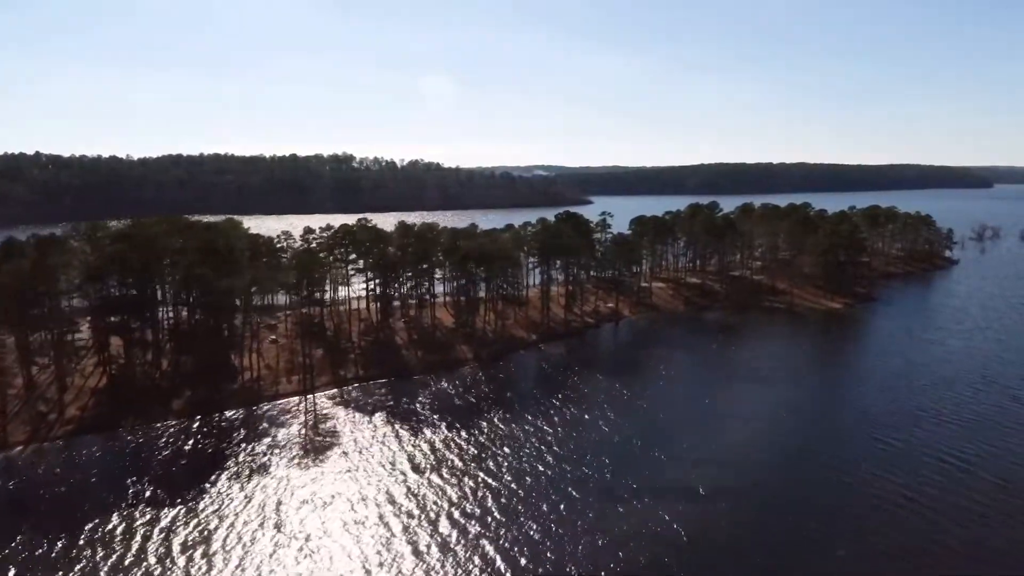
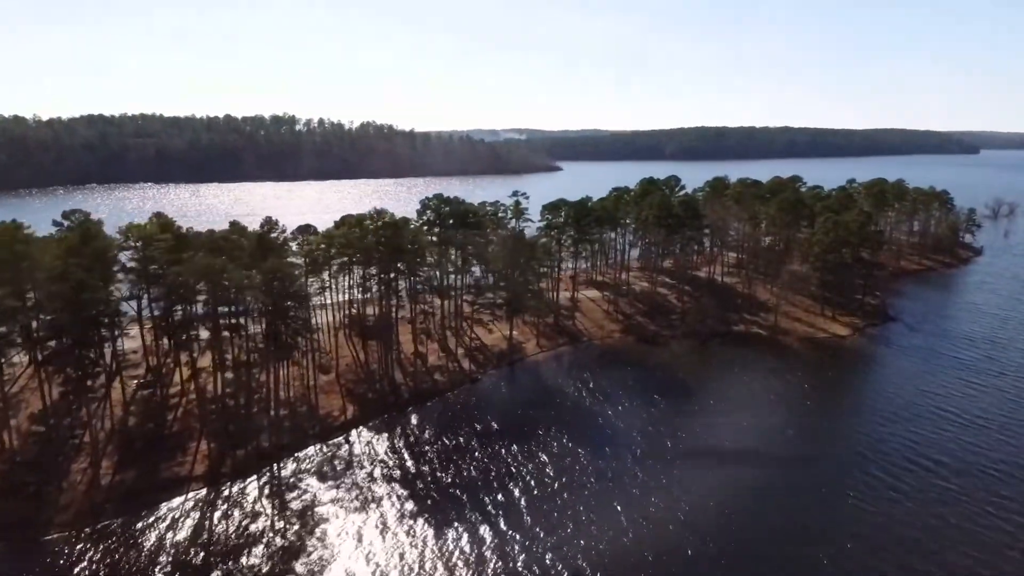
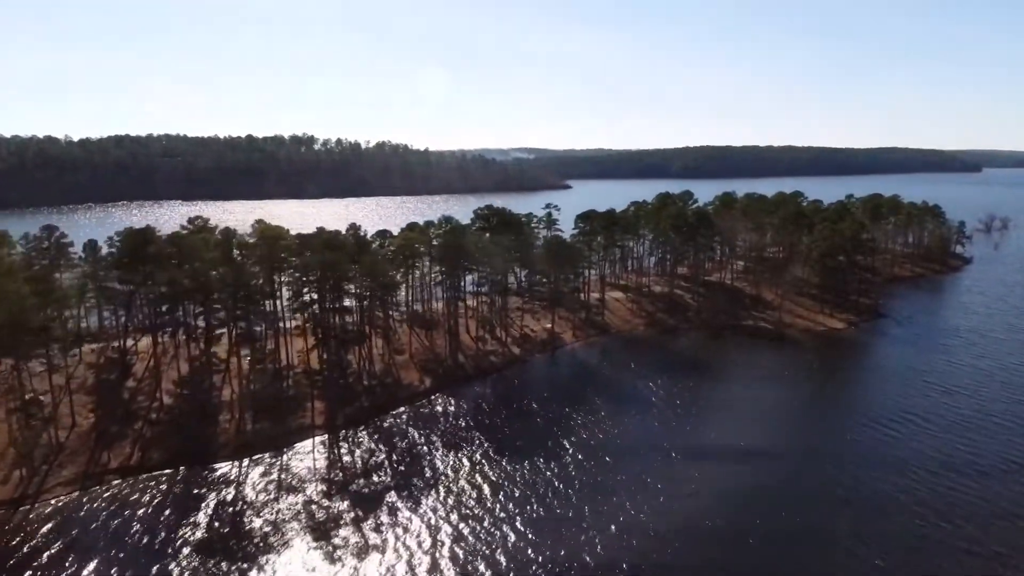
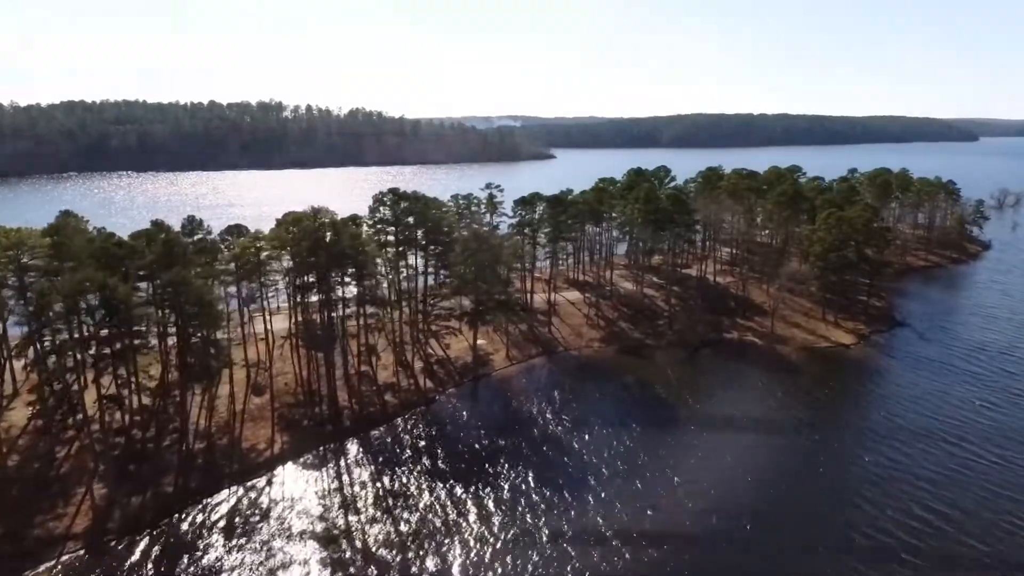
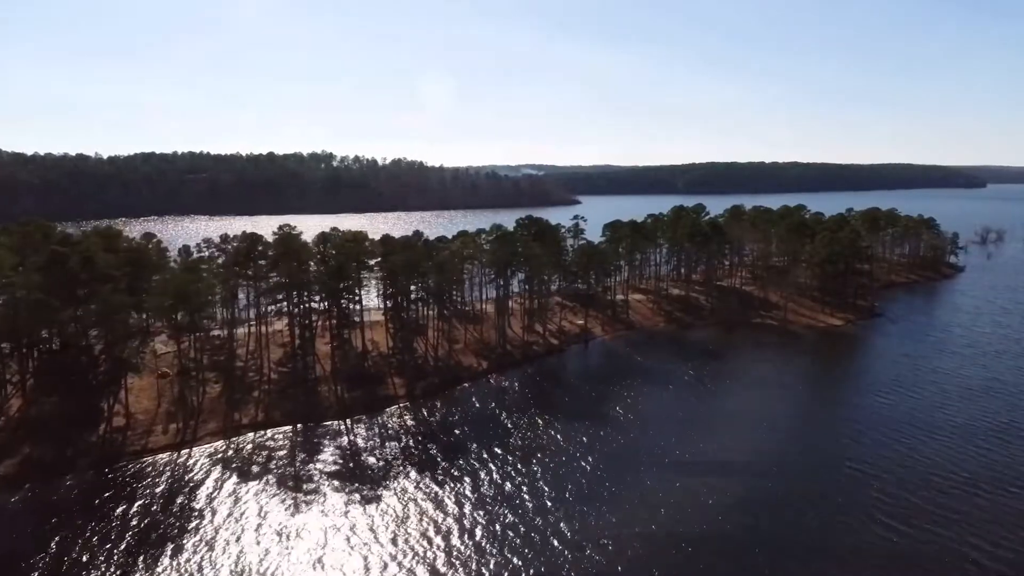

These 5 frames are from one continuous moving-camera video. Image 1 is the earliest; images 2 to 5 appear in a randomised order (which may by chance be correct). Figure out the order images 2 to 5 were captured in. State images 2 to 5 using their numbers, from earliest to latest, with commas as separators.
5, 3, 2, 4
